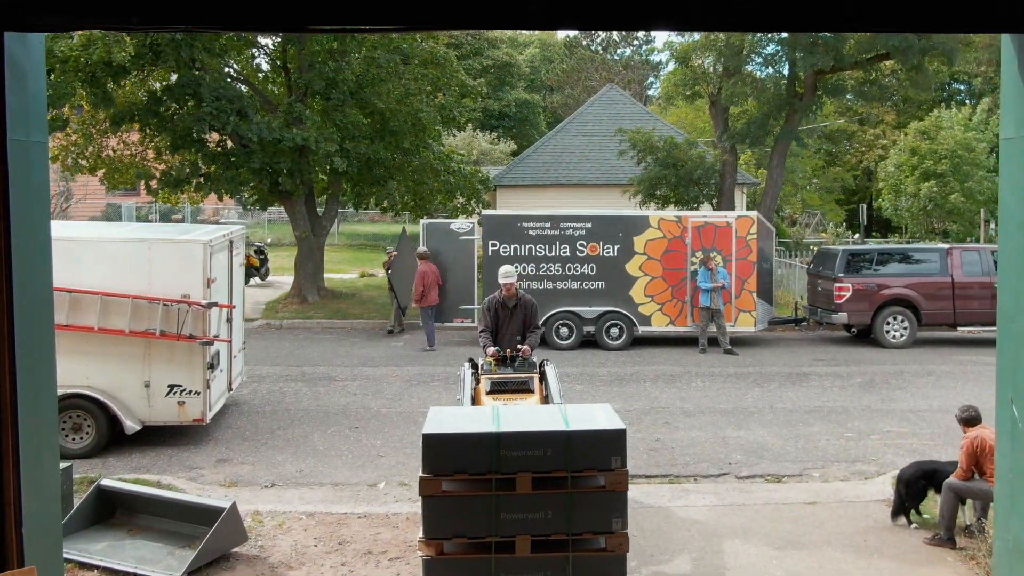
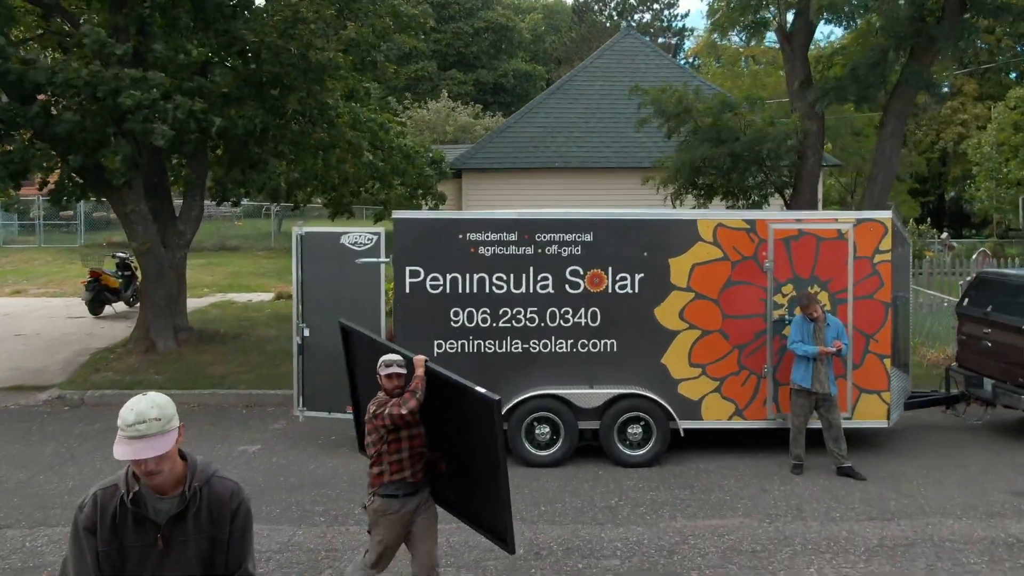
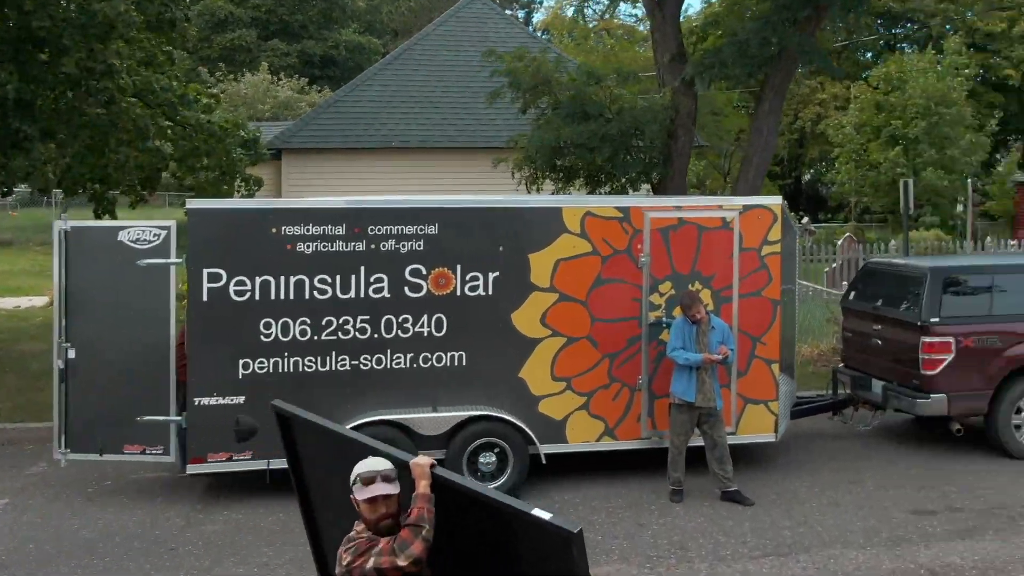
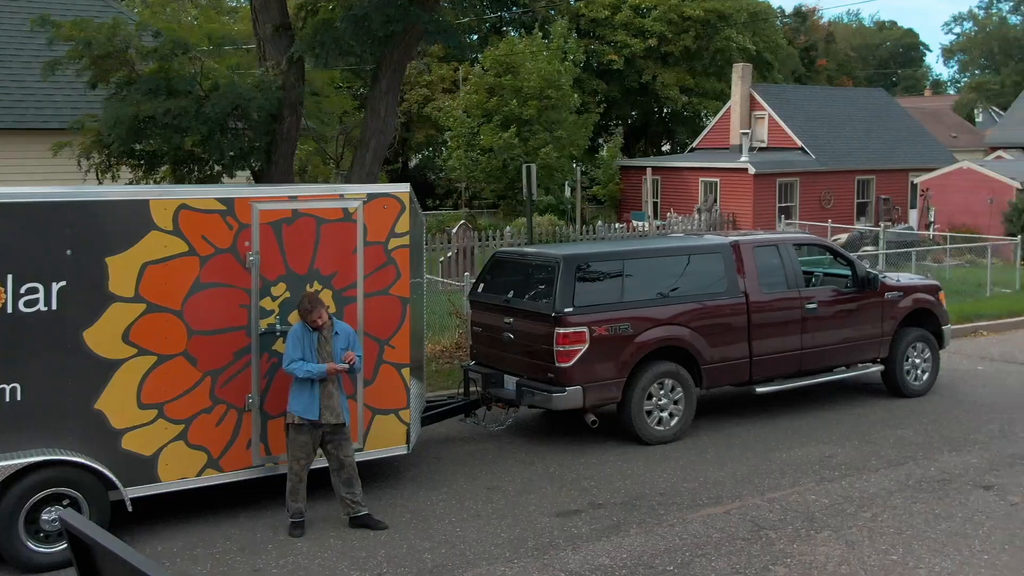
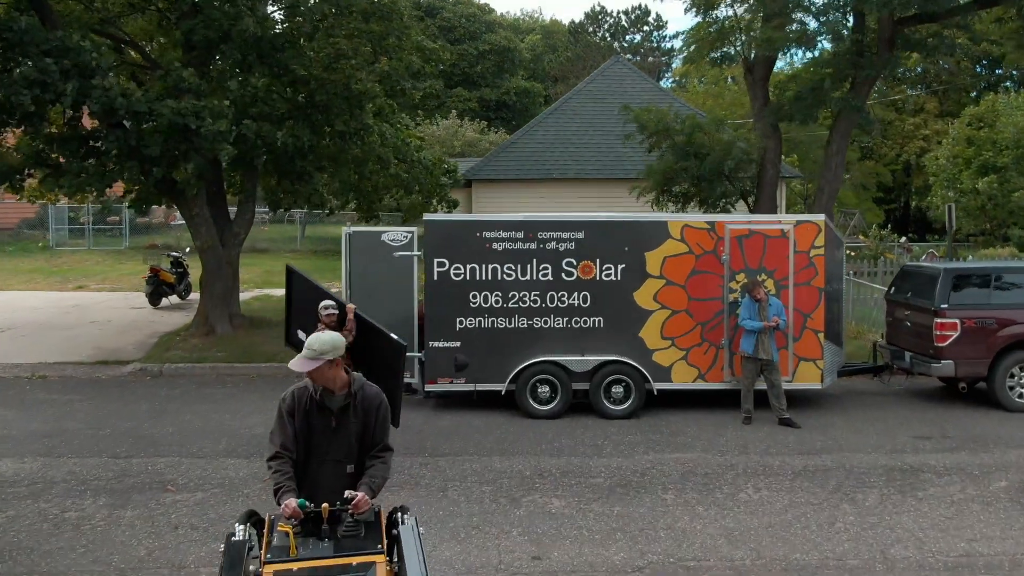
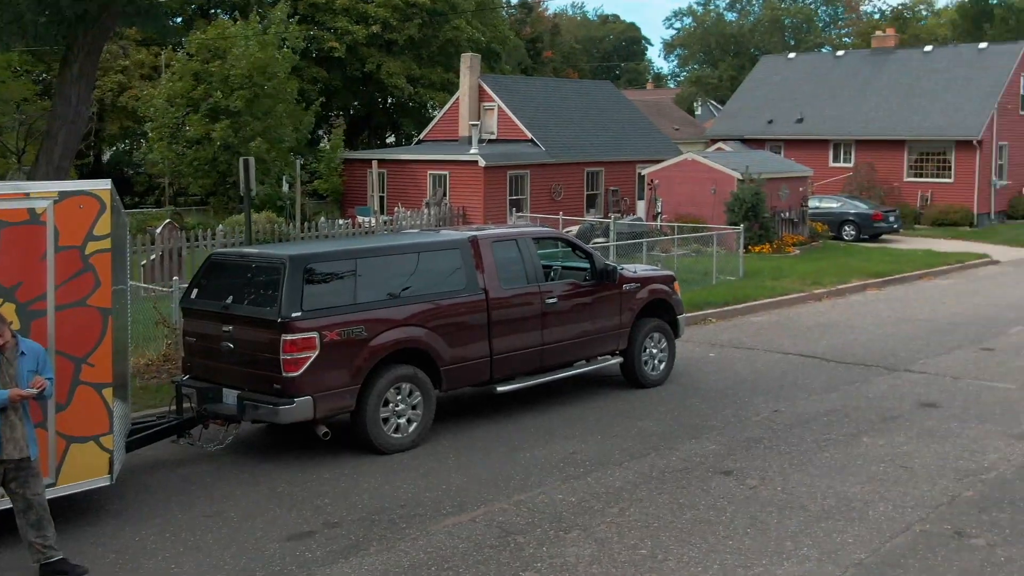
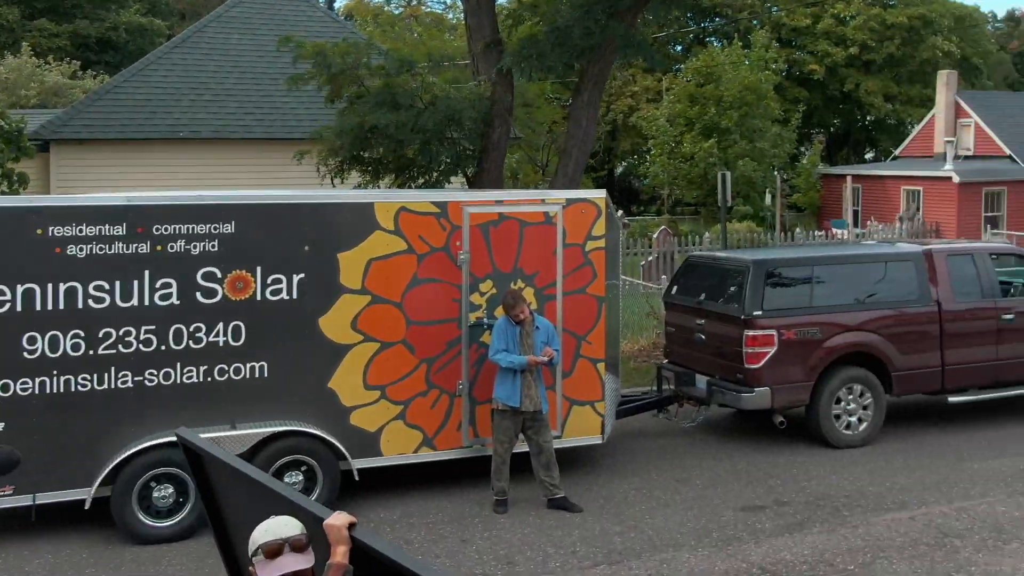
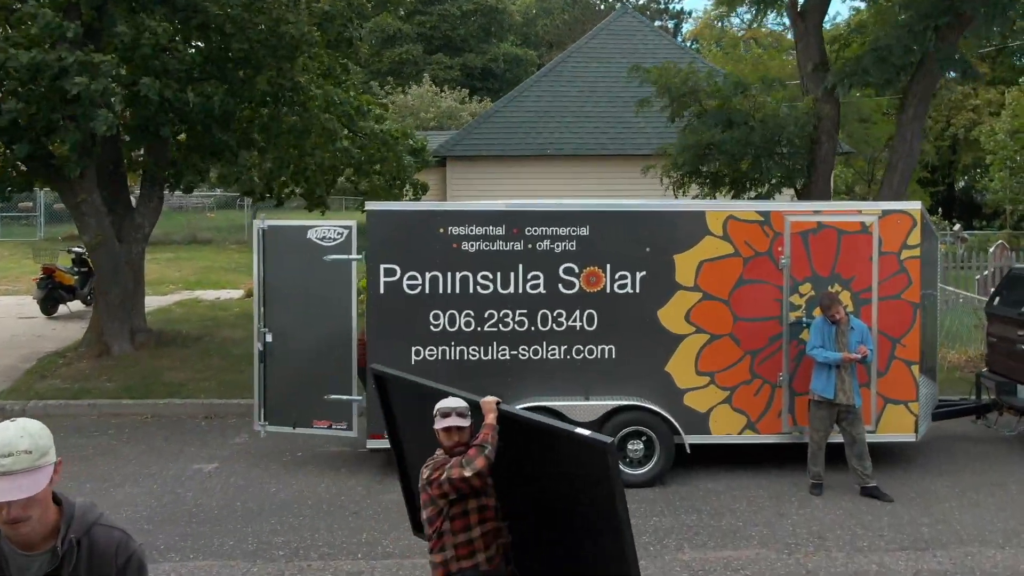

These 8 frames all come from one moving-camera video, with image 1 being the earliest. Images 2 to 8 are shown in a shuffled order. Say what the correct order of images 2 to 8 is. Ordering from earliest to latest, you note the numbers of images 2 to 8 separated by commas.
5, 2, 8, 3, 7, 4, 6
